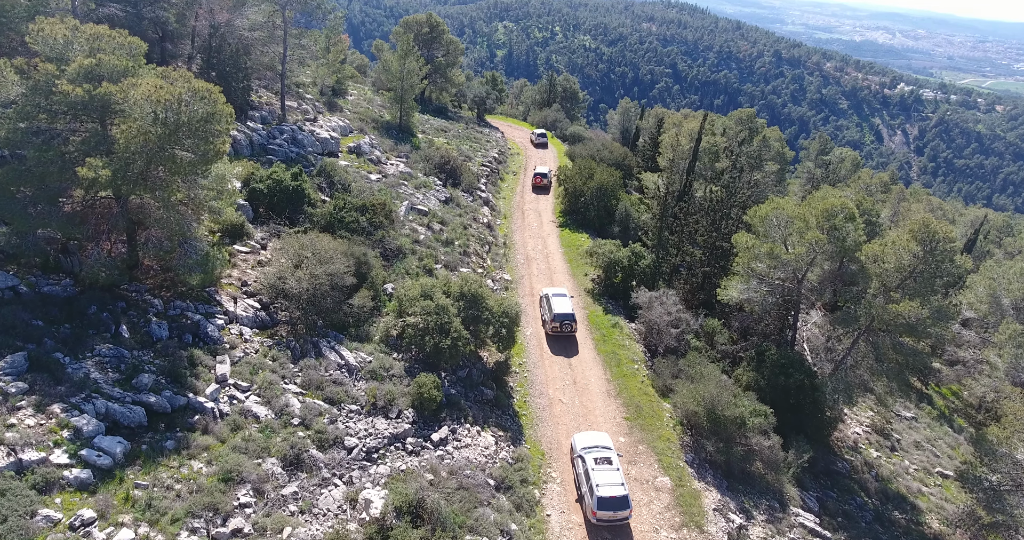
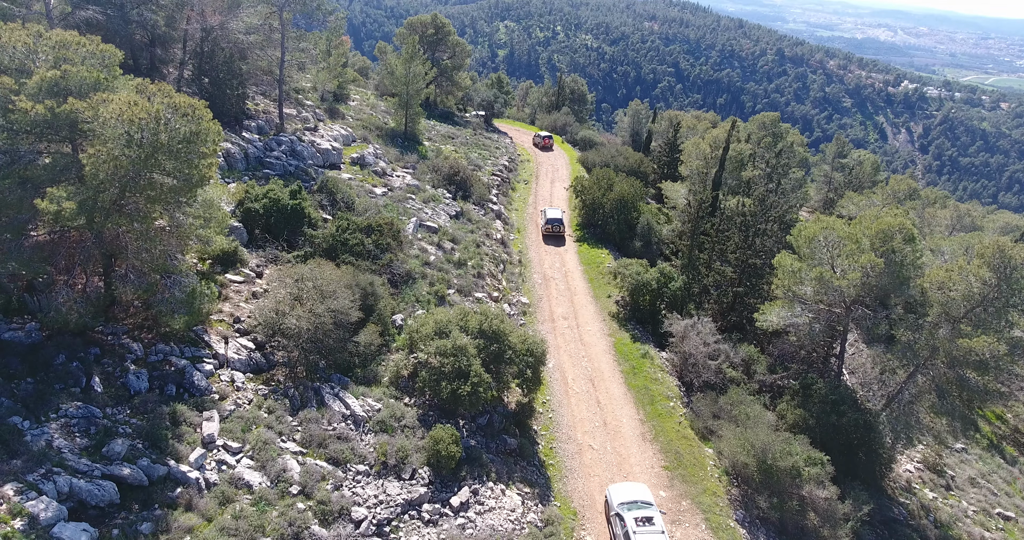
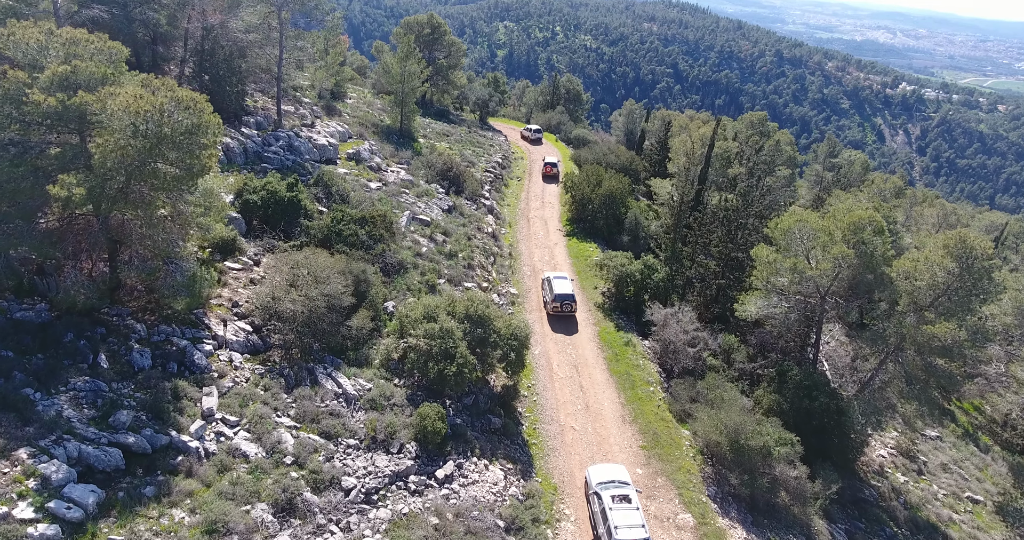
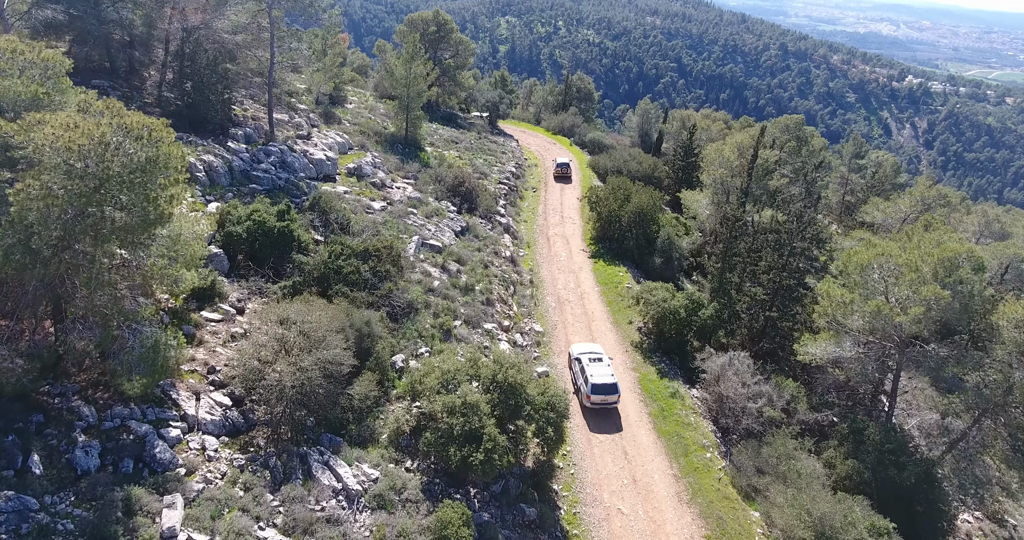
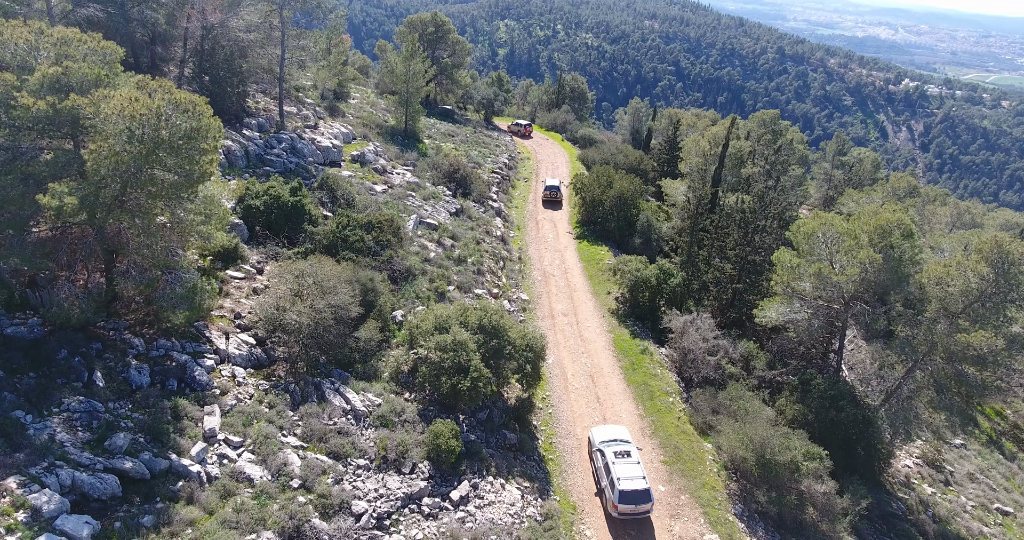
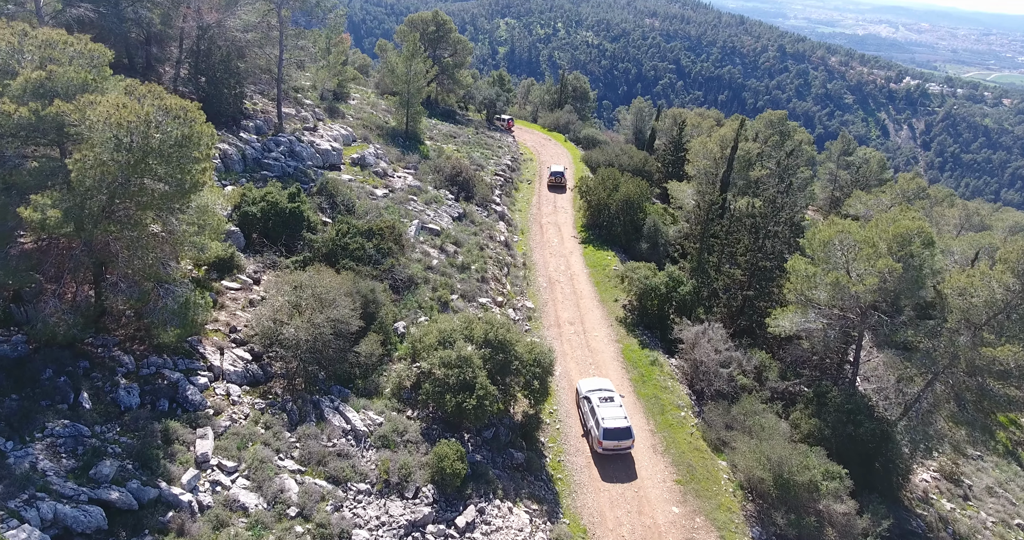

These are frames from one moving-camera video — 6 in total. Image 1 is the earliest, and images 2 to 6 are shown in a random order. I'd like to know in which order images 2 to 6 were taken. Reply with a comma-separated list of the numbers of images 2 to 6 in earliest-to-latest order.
3, 2, 5, 6, 4
